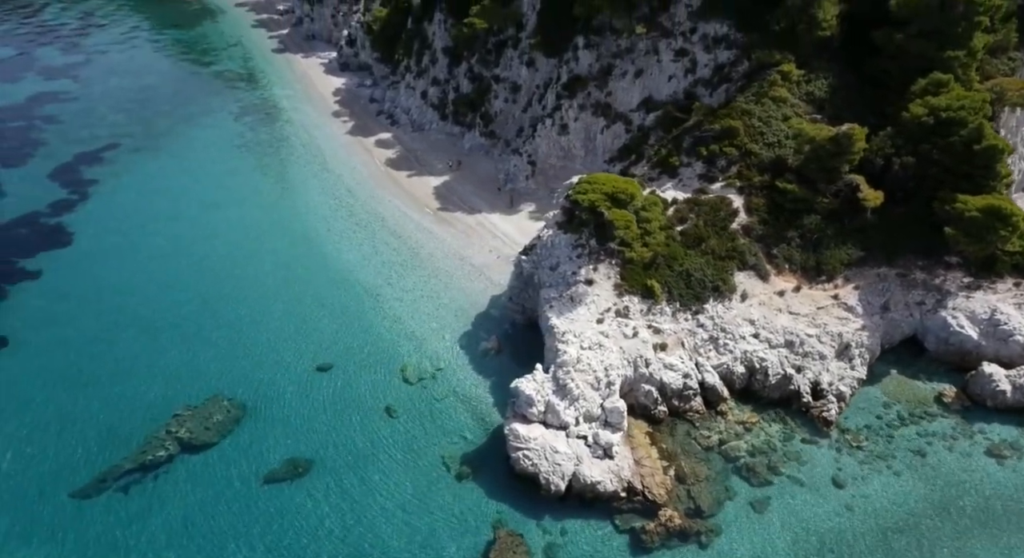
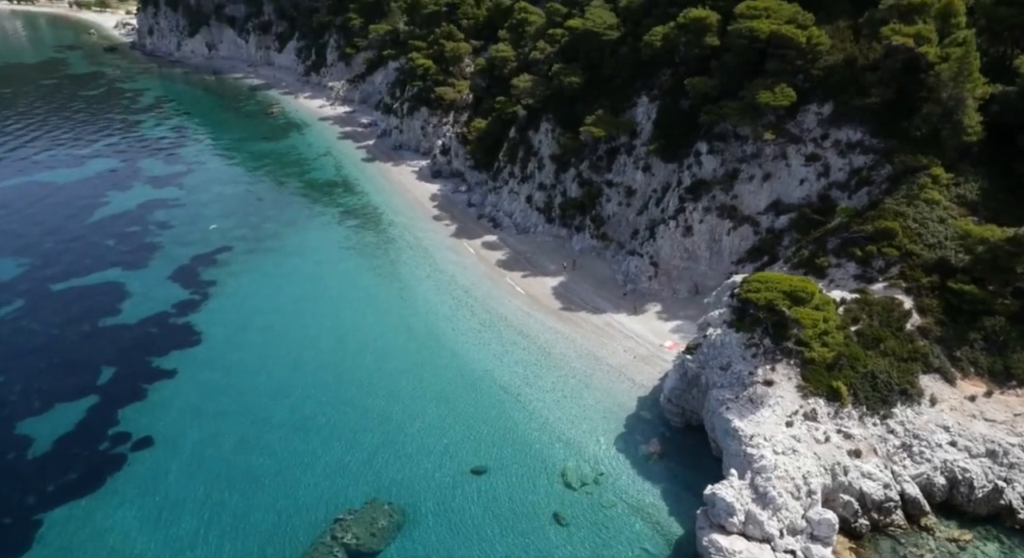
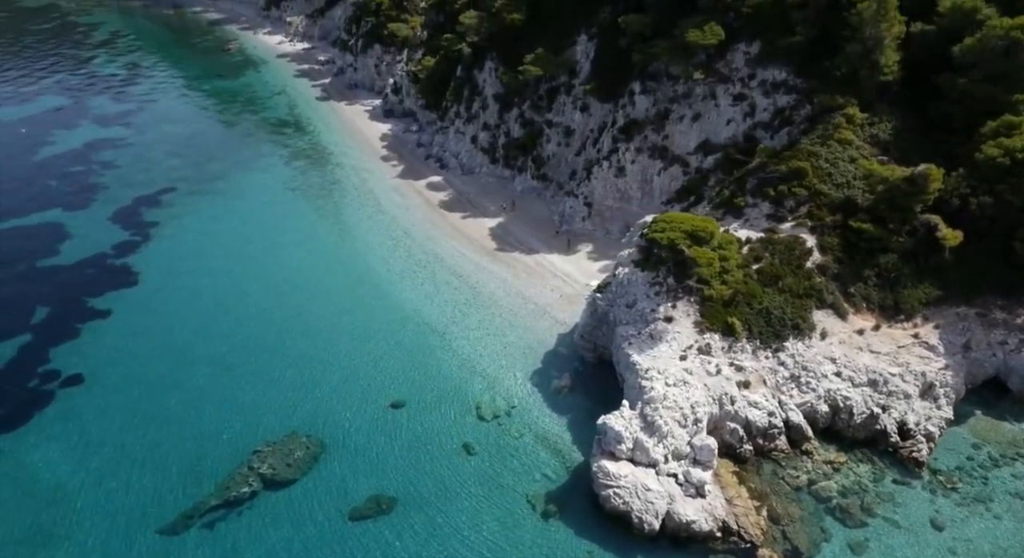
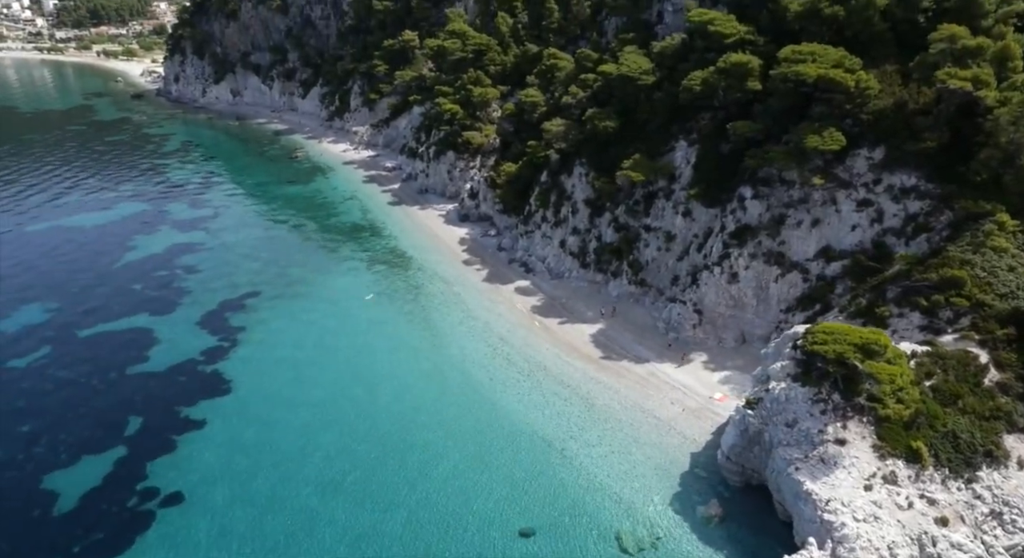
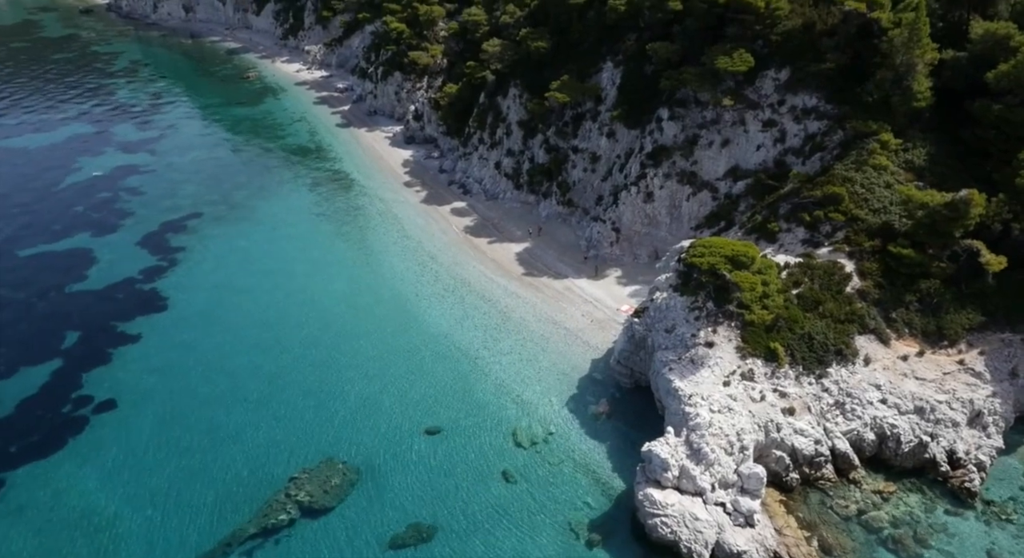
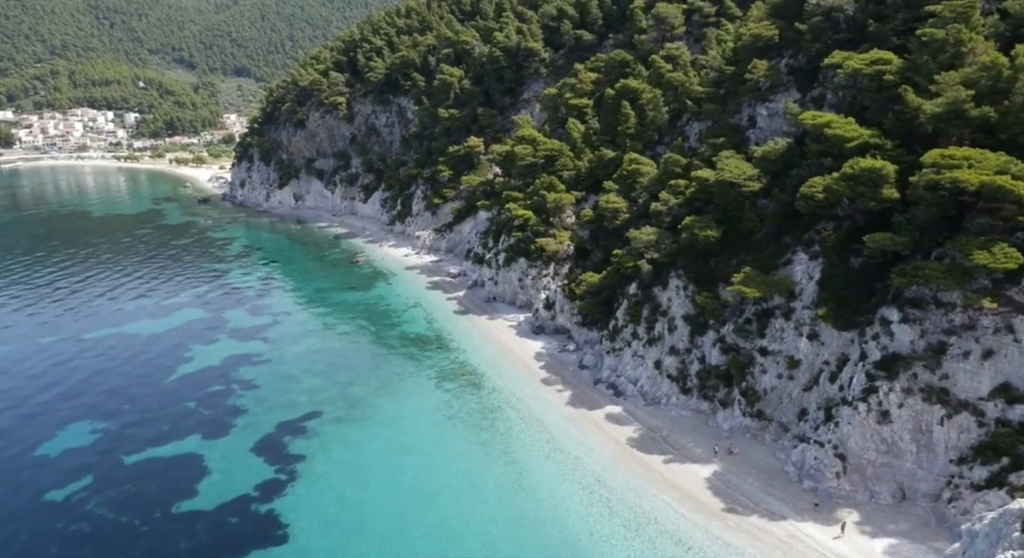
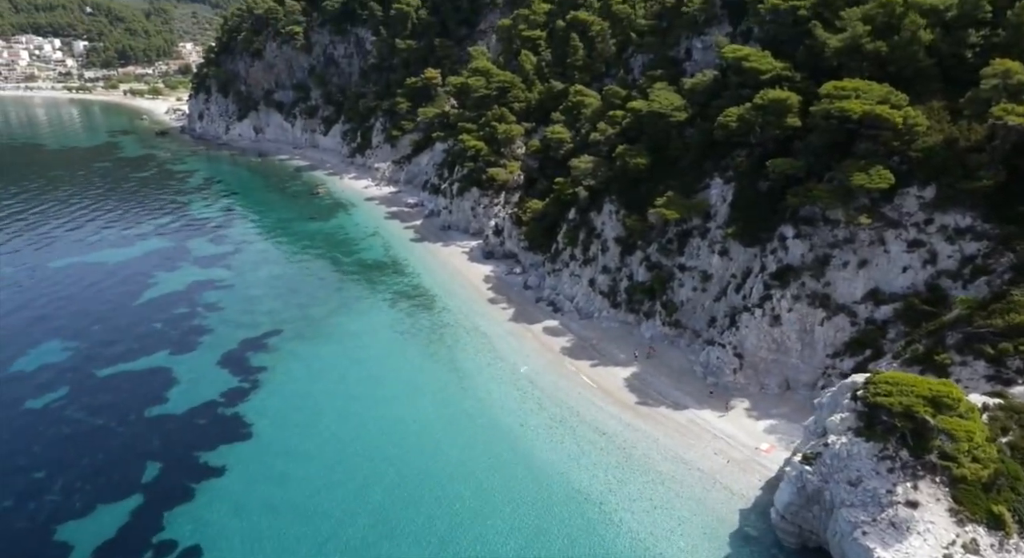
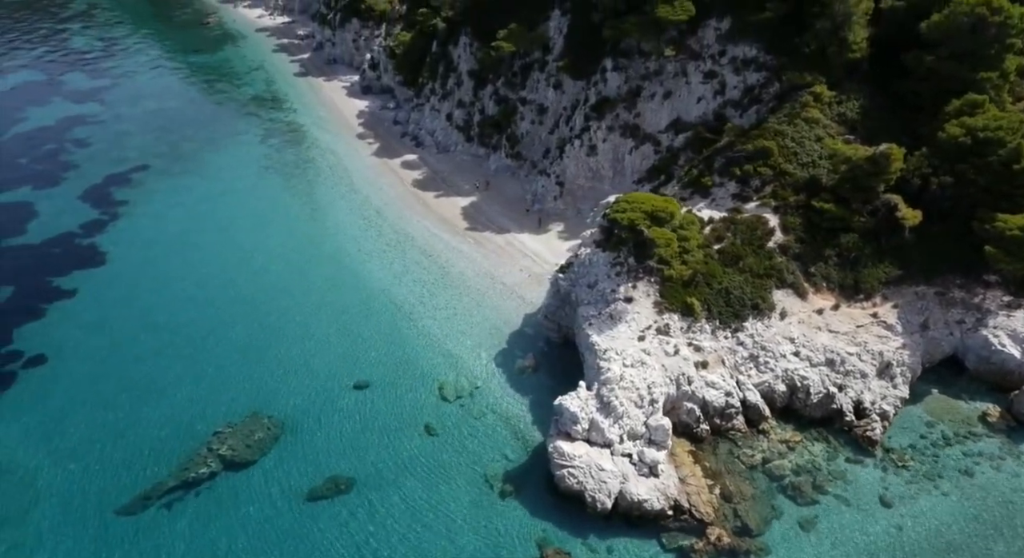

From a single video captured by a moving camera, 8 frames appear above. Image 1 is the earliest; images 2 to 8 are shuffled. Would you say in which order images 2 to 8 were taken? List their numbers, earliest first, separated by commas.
8, 3, 5, 2, 4, 7, 6
